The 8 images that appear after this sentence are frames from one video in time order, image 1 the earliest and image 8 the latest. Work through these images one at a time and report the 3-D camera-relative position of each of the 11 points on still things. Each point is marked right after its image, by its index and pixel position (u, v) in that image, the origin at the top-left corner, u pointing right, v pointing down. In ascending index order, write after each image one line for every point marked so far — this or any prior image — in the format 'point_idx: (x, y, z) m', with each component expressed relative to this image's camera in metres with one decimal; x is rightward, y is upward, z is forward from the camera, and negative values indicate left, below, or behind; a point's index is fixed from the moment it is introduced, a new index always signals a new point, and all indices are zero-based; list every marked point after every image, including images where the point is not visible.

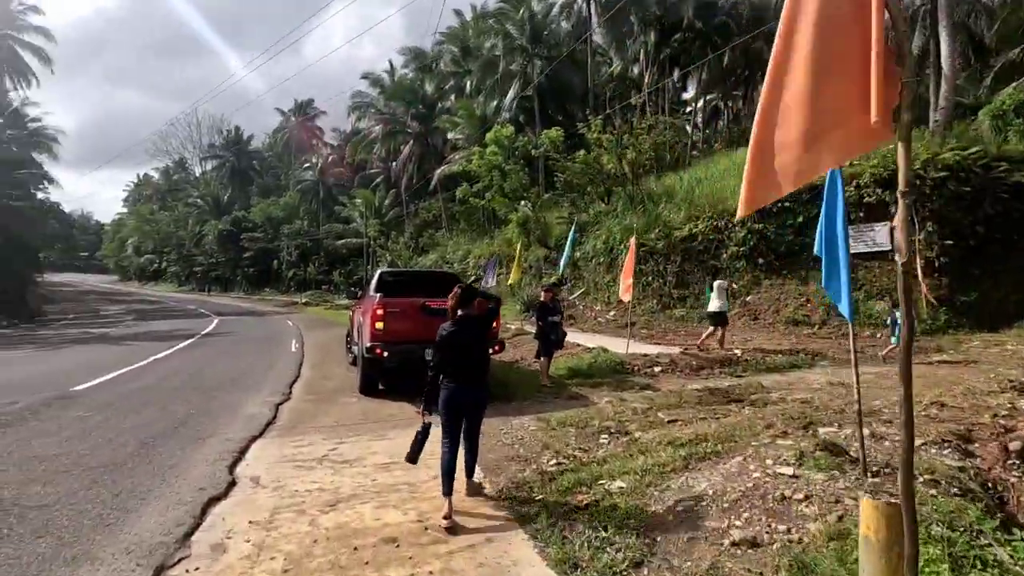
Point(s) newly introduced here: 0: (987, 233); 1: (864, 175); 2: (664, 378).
0: (+11.2, +1.3, +12.6) m
1: (+8.9, +2.9, +13.5) m
2: (+2.5, -1.5, +8.7) m
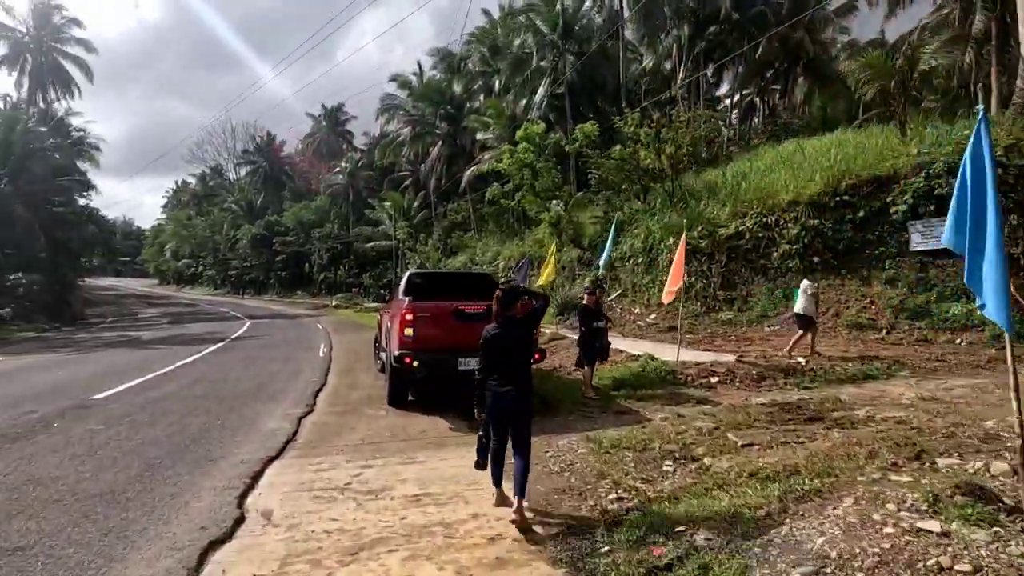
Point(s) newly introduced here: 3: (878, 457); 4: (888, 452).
0: (+12.0, +1.3, +11.3) m
1: (+9.7, +2.9, +12.2) m
2: (+3.1, -1.5, +7.8) m
3: (+3.1, -1.4, +4.5) m
4: (+3.2, -1.4, +4.6) m
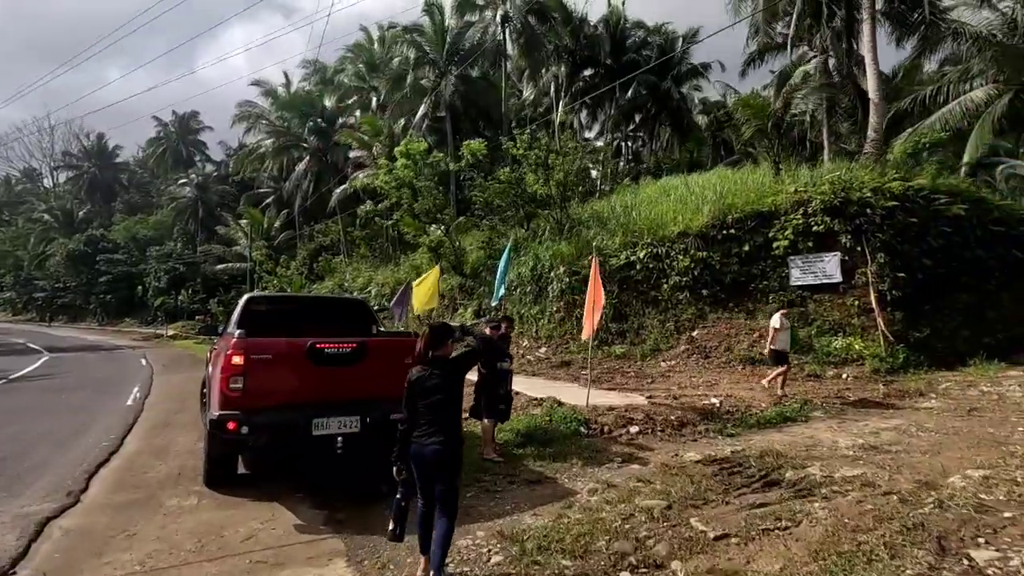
0: (+9.5, +0.5, +12.2) m
1: (+7.2, +2.1, +12.7) m
2: (+1.6, -1.9, +6.5) m
3: (+2.4, -1.6, +3.3) m
4: (+2.5, -1.6, +3.5) m
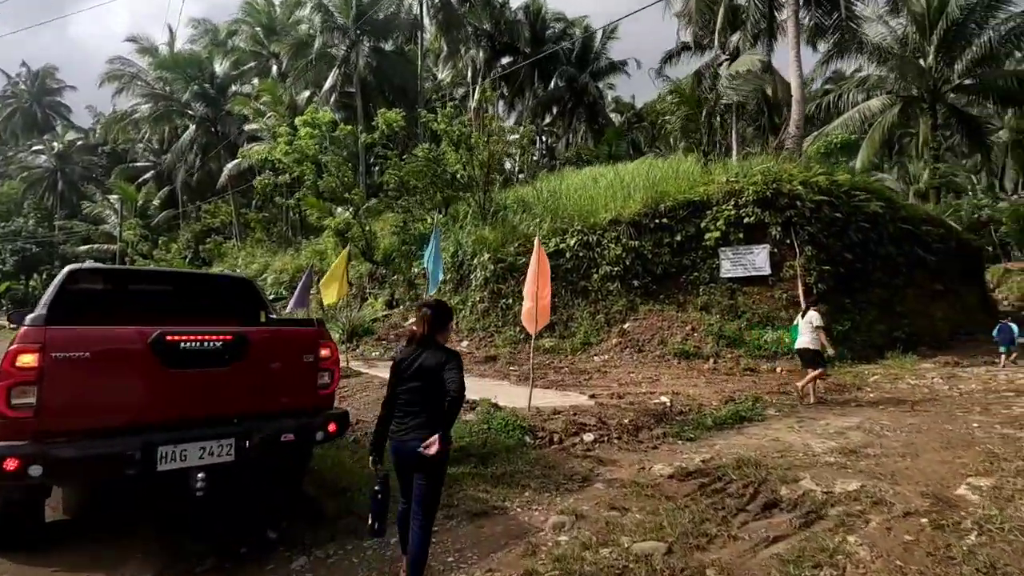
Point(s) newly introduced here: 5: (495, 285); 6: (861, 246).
0: (+7.8, +0.6, +12.3) m
1: (+5.4, +2.2, +12.4) m
2: (+1.0, -1.7, +5.5) m
3: (+2.3, -1.5, +2.5) m
4: (+2.4, -1.5, +2.6) m
5: (-0.4, +0.1, +13.9) m
6: (+8.2, +0.9, +12.5) m
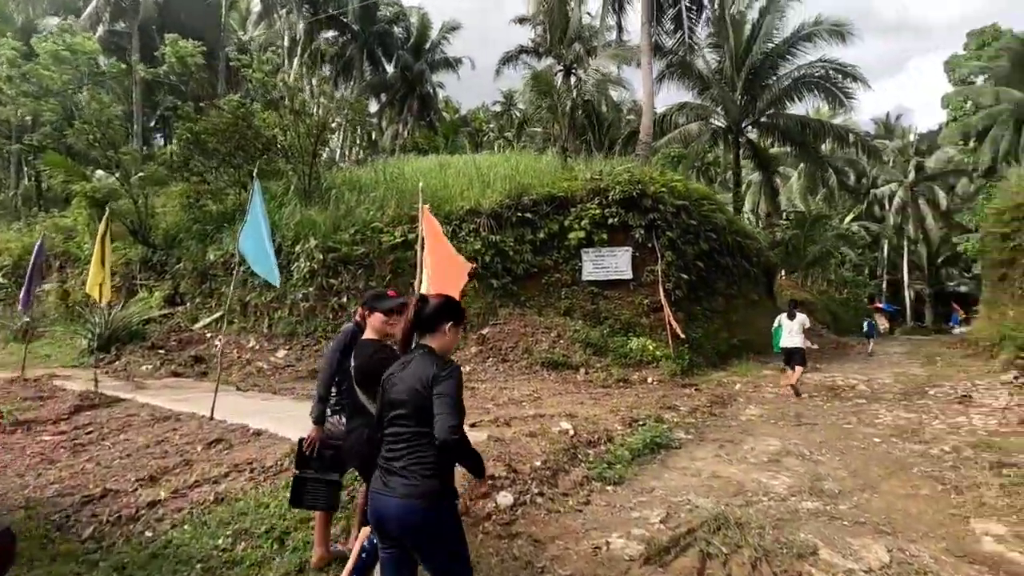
0: (+4.4, +0.4, +12.5) m
1: (+2.2, +2.1, +11.8) m
2: (+0.2, -1.7, +3.7) m
3: (+2.4, -1.5, +1.3) m
4: (+2.5, -1.5, +1.5) m
5: (-3.9, +0.2, +11.1) m
6: (+4.7, +0.8, +12.8) m
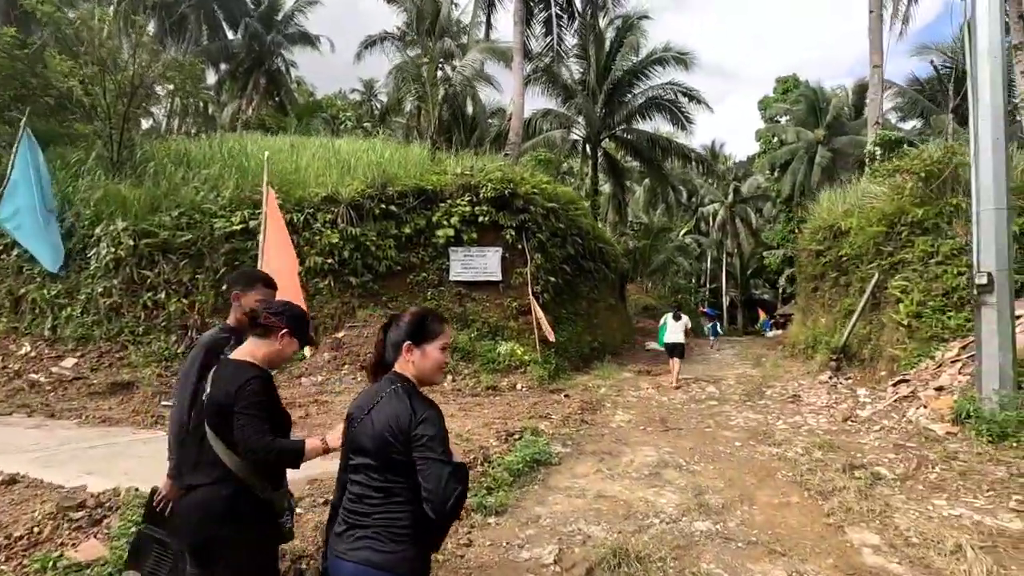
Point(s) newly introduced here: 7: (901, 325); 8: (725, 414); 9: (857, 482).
0: (+1.3, +0.3, +12.5) m
1: (-0.6, +2.1, +11.3) m
2: (-0.6, -1.7, +2.9) m
3: (+2.2, -1.6, +1.2) m
4: (+2.2, -1.6, +1.4) m
5: (-6.4, +0.3, +9.1) m
6: (+1.5, +0.7, +12.9) m
7: (+6.3, -0.6, +8.7) m
8: (+3.2, -1.9, +8.1) m
9: (+3.1, -1.7, +4.8) m
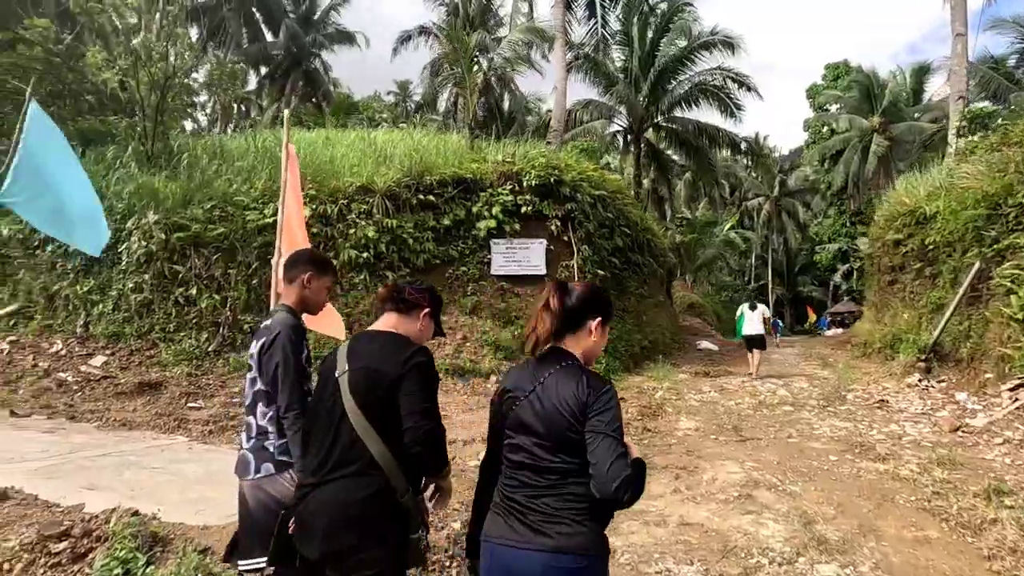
0: (+2.3, +0.4, +11.7) m
1: (+0.3, +2.2, +10.5) m
2: (-0.2, -1.6, +2.2) m
3: (+2.5, -1.4, +0.3) m
4: (+2.5, -1.4, +0.5) m
5: (-5.6, +0.4, +8.7) m
6: (+2.5, +0.8, +12.0) m
7: (+7.0, -0.5, +7.5) m
8: (+3.9, -1.8, +7.2) m
9: (+3.6, -1.6, +3.8) m
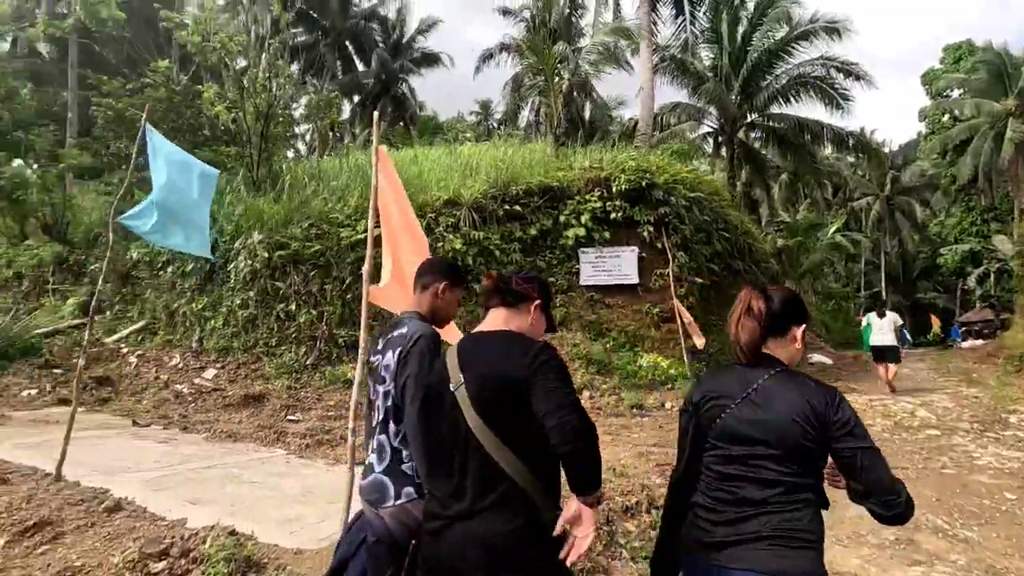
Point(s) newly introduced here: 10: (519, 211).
0: (+4.1, +0.3, +10.8) m
1: (+1.9, +2.0, +10.1) m
2: (+0.3, -1.6, +1.8) m
3: (+2.6, -1.4, -0.4) m
4: (+2.6, -1.4, -0.3) m
5: (-4.1, +0.1, +9.1) m
6: (+4.4, +0.6, +11.1) m
7: (+8.2, -0.5, +6.0) m
8: (+5.1, -1.8, +6.1) m
9: (+4.2, -1.6, +2.8) m
10: (+0.1, +1.4, +10.0) m
